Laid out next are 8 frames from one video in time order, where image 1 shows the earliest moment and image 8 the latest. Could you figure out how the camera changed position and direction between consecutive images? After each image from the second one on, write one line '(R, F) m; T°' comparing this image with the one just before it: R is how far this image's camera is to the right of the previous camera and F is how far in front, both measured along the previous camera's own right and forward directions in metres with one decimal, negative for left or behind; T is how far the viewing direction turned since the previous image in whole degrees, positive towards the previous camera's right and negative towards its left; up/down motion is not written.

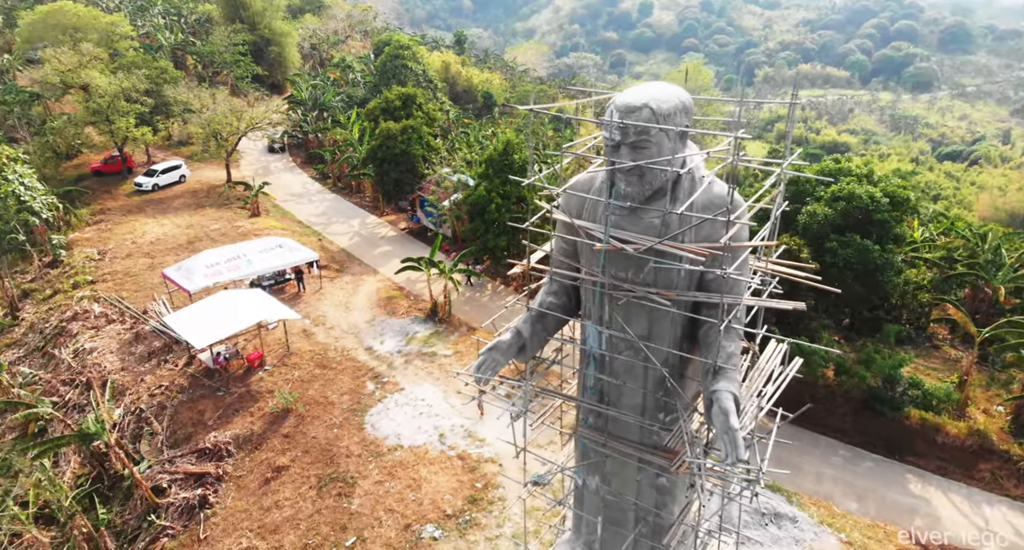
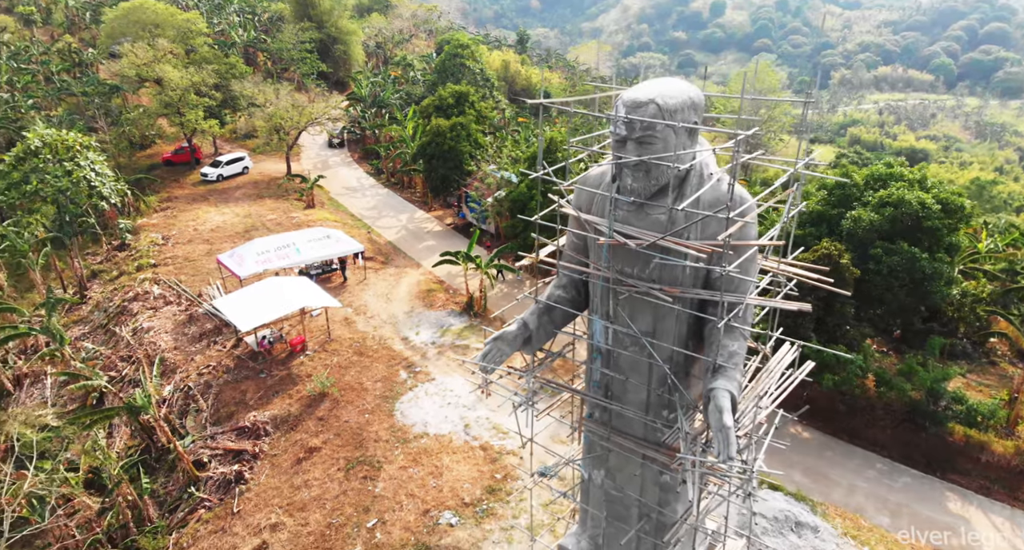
(+0.5, -0.1) m; -5°
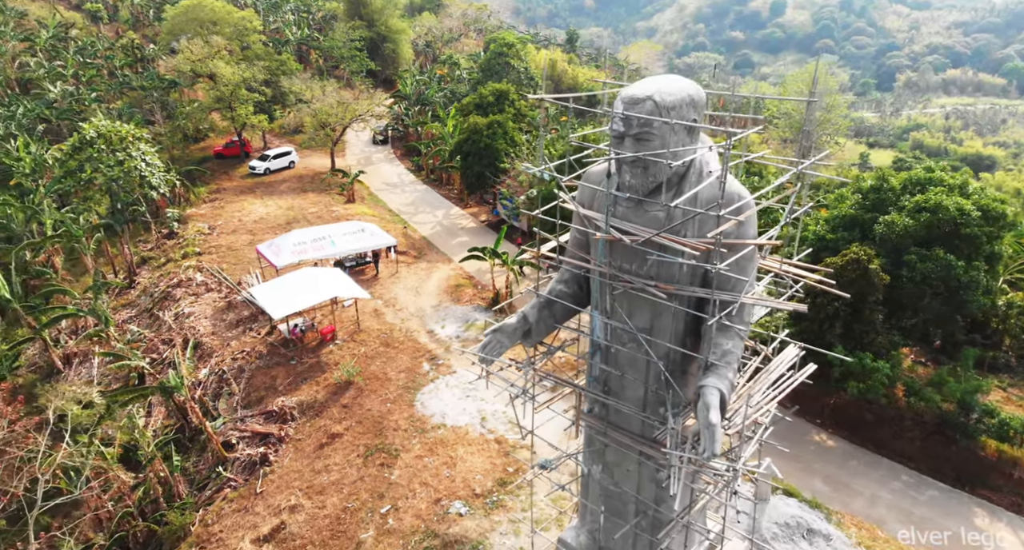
(+0.4, -0.1) m; -4°
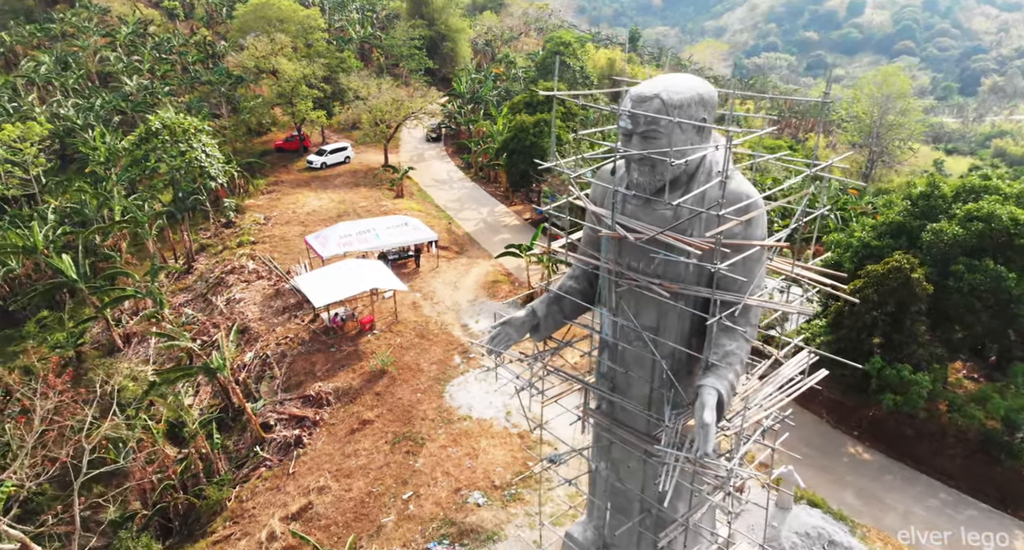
(+0.4, -0.1) m; -4°
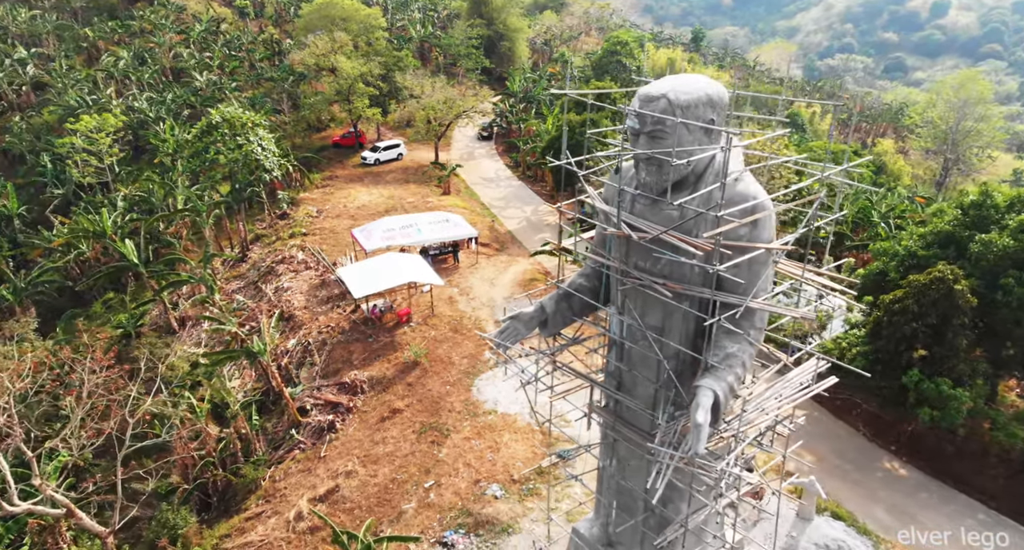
(+0.4, -0.1) m; -4°
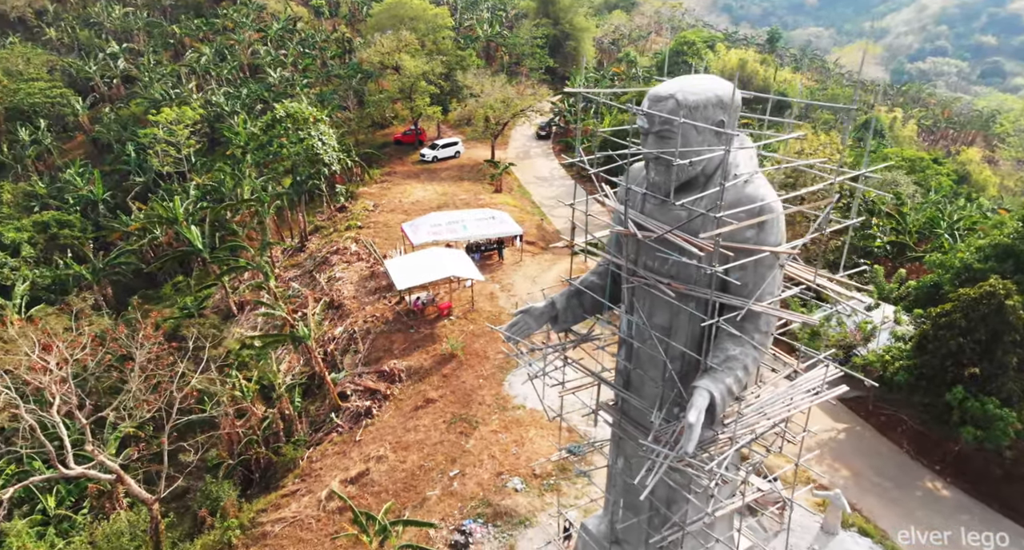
(+0.5, -0.1) m; -5°
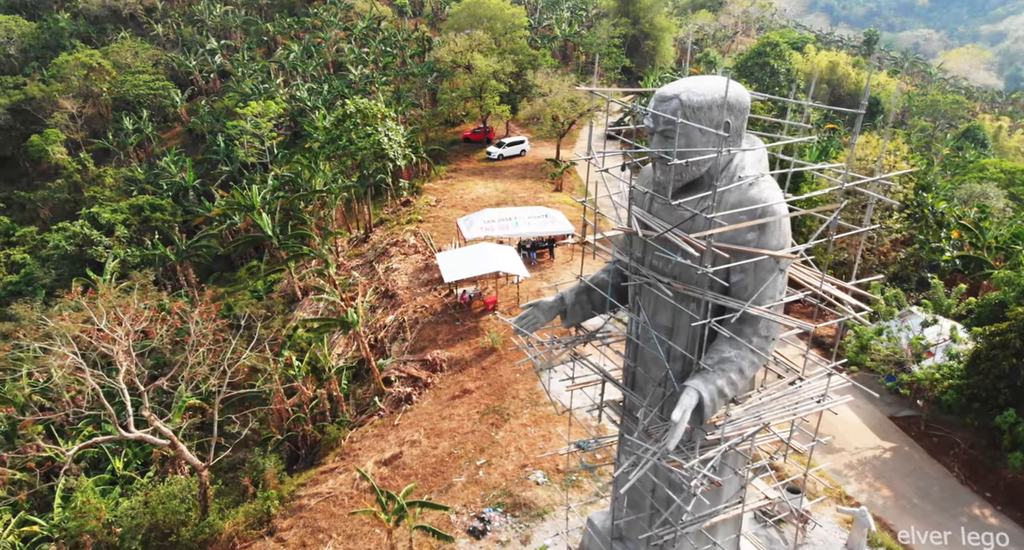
(+0.7, -0.2) m; -6°
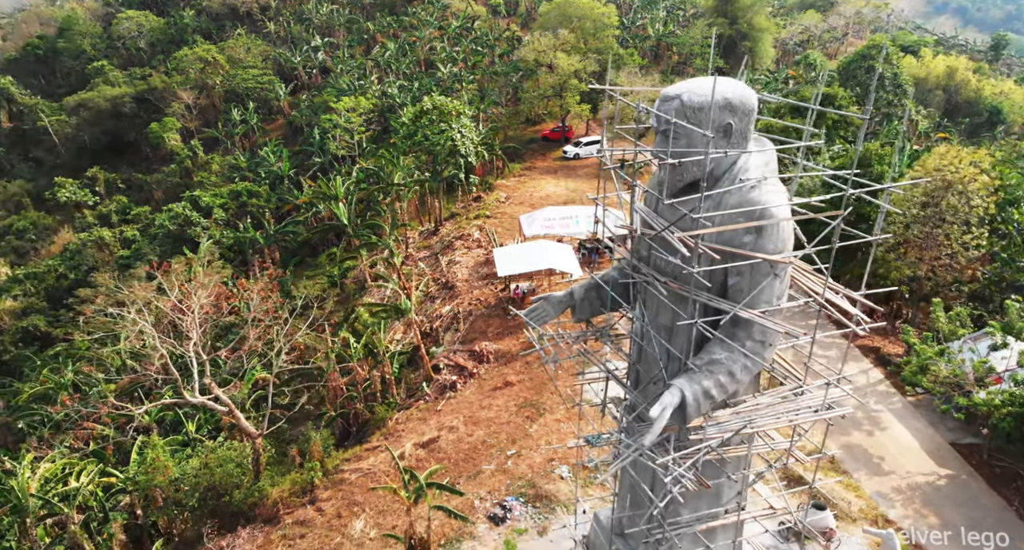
(+0.8, -0.2) m; -7°
